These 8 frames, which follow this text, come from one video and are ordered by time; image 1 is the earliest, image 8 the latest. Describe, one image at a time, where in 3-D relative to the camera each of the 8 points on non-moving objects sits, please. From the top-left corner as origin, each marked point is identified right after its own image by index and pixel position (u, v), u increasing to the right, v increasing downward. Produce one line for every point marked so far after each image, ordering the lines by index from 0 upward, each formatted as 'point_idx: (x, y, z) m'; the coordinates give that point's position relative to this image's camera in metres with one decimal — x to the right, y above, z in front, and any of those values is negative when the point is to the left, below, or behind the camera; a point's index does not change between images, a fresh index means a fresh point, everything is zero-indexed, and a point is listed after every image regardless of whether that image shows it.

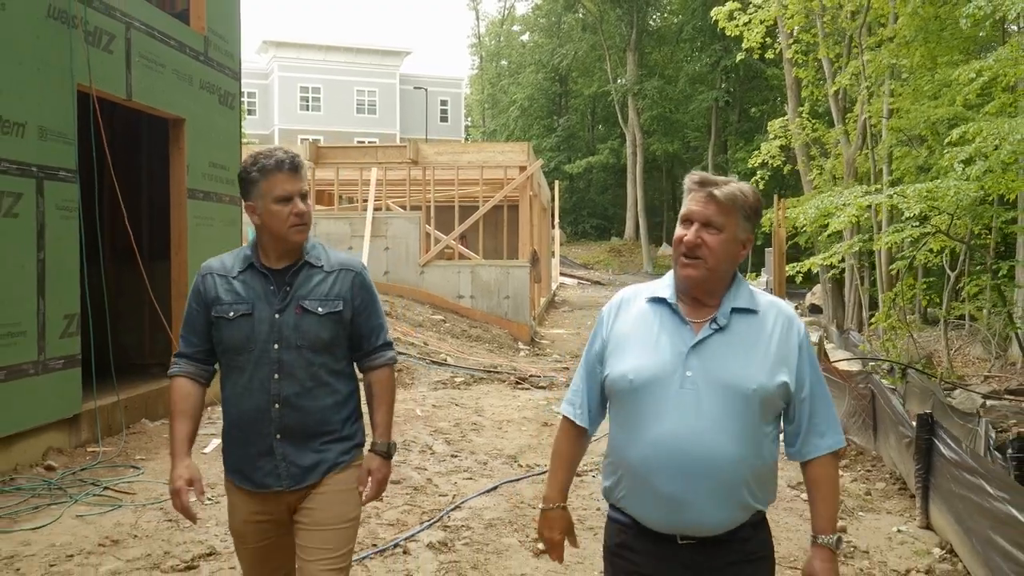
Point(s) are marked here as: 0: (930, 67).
0: (+5.9, +3.1, +11.4) m
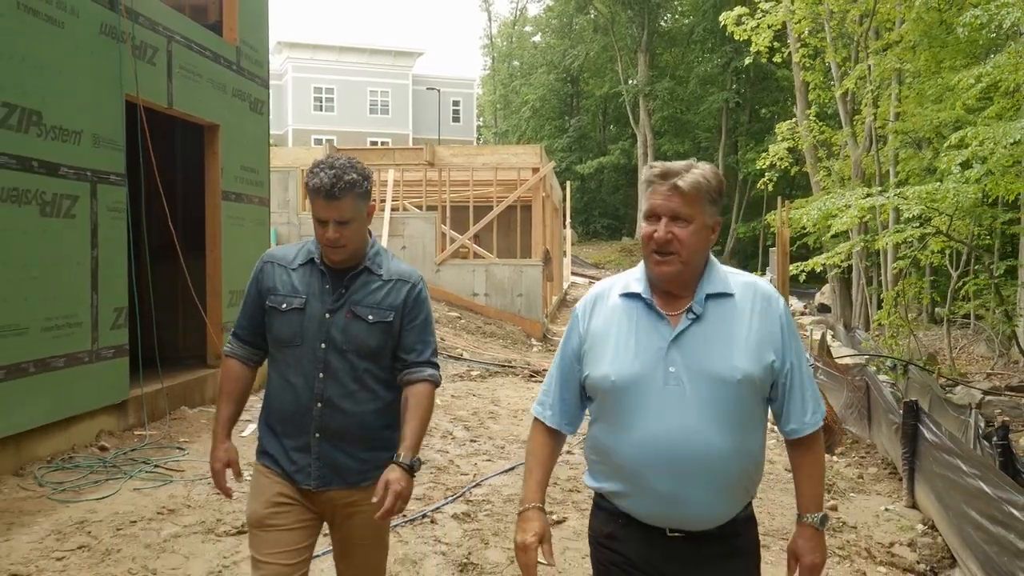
0: (+6.1, +3.1, +11.7) m
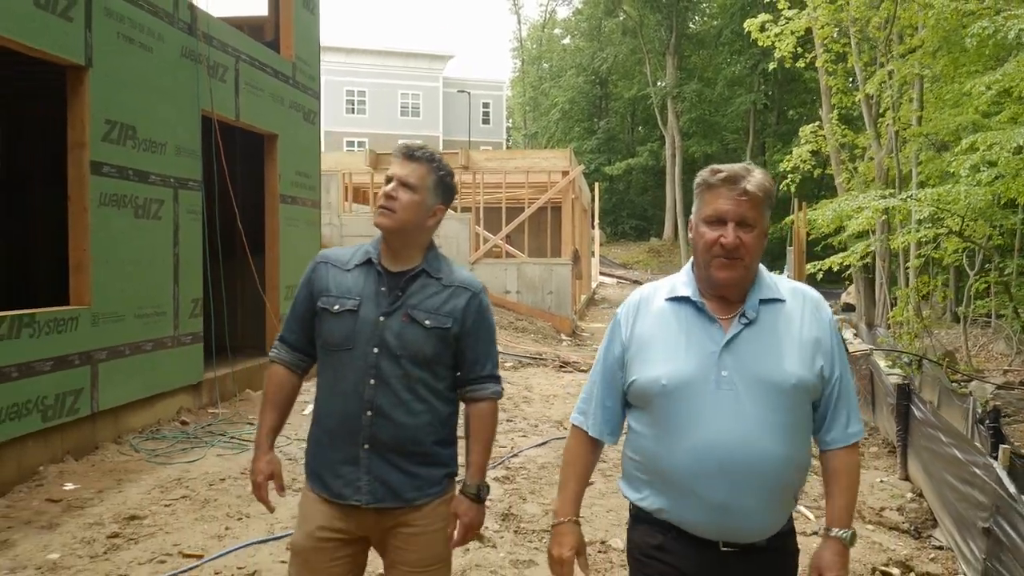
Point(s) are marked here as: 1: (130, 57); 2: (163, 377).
0: (+6.6, +3.2, +12.2) m
1: (-2.9, +1.7, +6.1) m
2: (-2.9, -0.7, +6.7) m
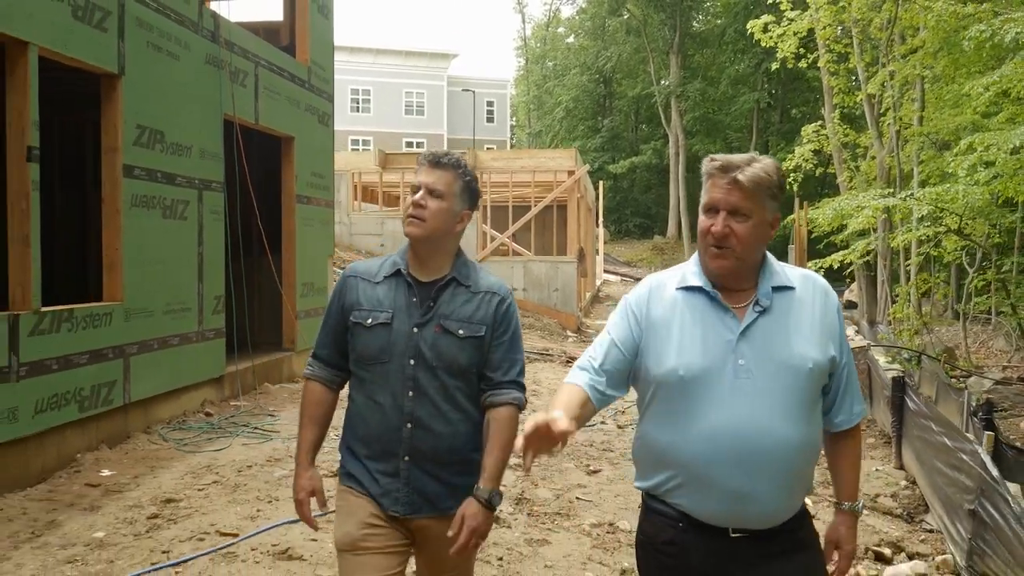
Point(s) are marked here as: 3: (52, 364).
0: (+6.7, +3.2, +12.5) m
1: (-2.8, +1.8, +6.4) m
2: (-2.8, -0.7, +7.0) m
3: (-3.0, -0.5, +5.3) m
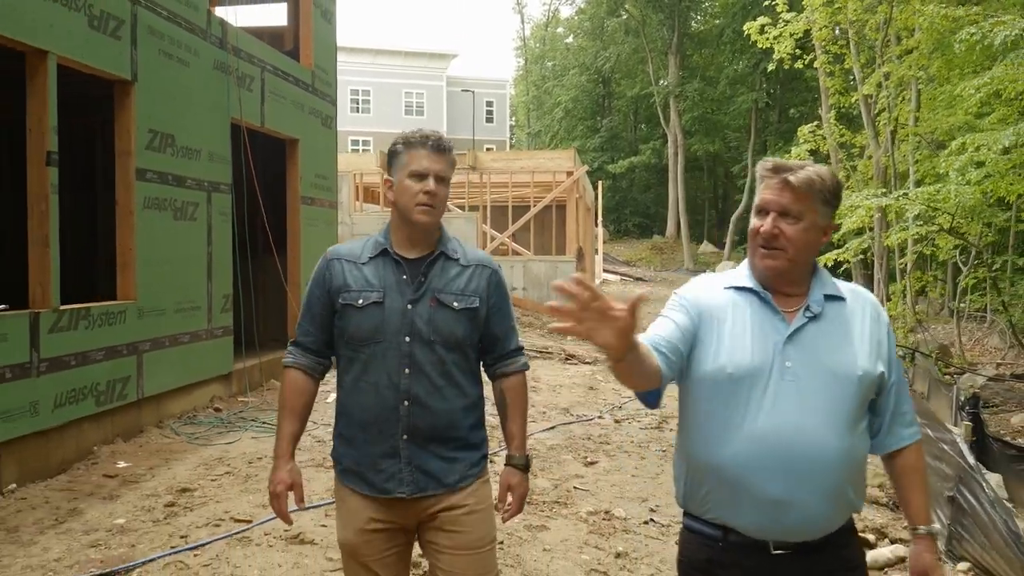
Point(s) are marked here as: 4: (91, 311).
0: (+6.7, +3.2, +12.7) m
1: (-2.8, +1.8, +6.6) m
2: (-2.8, -0.7, +7.2) m
3: (-3.0, -0.5, +5.5) m
4: (-2.9, -0.2, +5.7) m
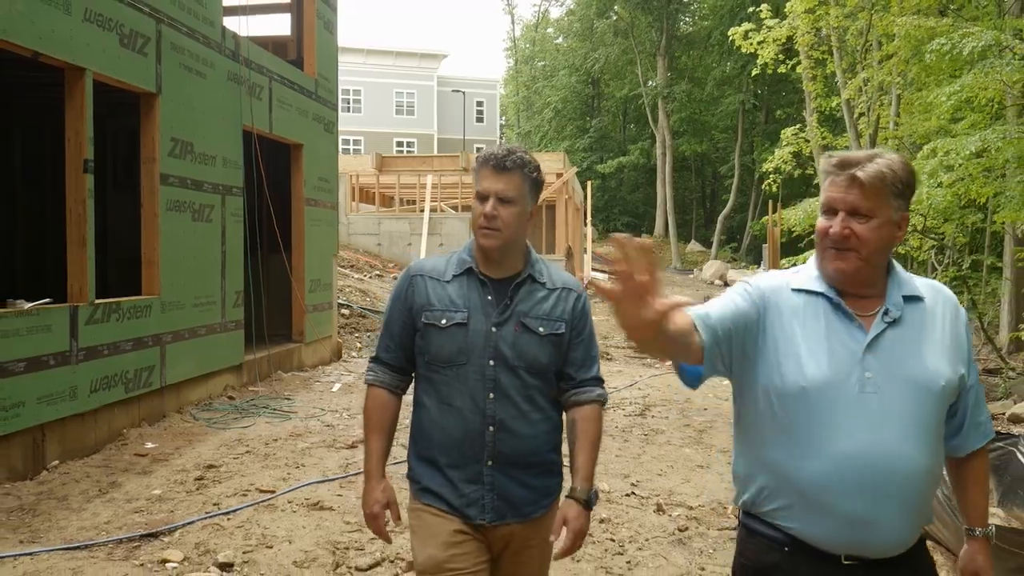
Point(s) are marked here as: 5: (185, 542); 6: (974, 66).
0: (+6.5, +3.3, +13.3) m
1: (-2.8, +1.8, +7.1) m
2: (-2.8, -0.7, +7.7) m
3: (-3.0, -0.4, +6.0) m
4: (-3.0, -0.1, +6.2) m
5: (-1.7, -1.3, +4.3) m
6: (+5.5, +2.6, +9.6) m
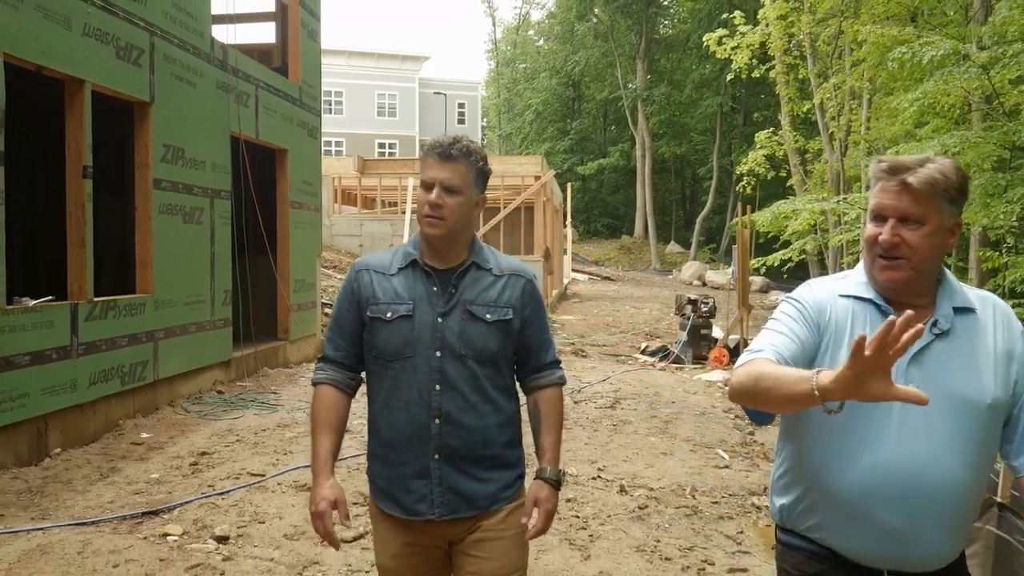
0: (+6.2, +3.3, +13.9) m
1: (-3.1, +1.8, +7.5) m
2: (-3.1, -0.7, +8.1) m
3: (-3.2, -0.4, +6.4) m
4: (-3.2, -0.1, +6.6) m
5: (-1.9, -1.3, +4.7) m
6: (+5.2, +2.6, +10.1) m
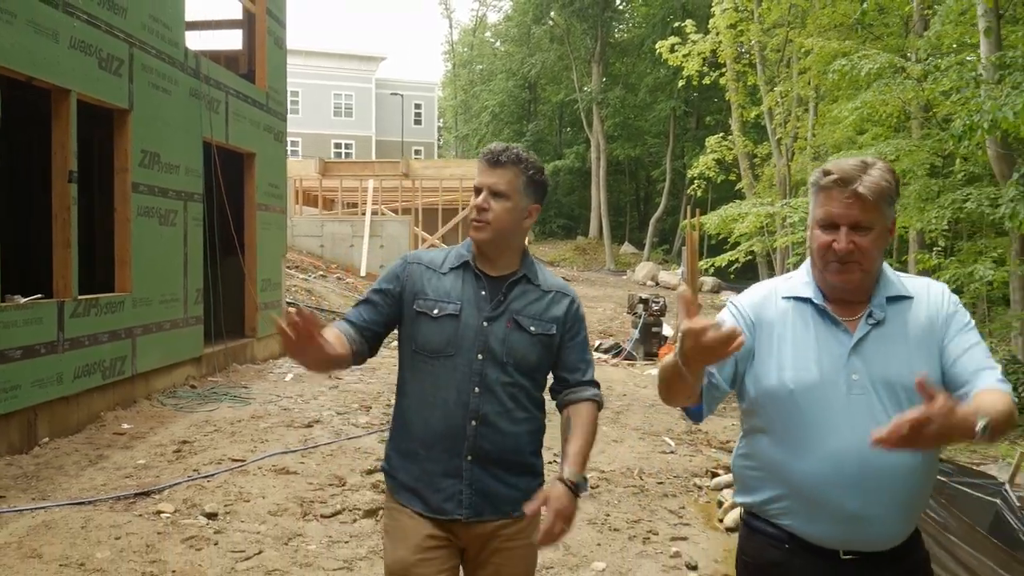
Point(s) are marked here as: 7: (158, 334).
0: (+5.4, +3.3, +14.7) m
1: (-3.4, +1.8, +7.9) m
2: (-3.5, -0.7, +8.4) m
3: (-3.5, -0.4, +6.7) m
4: (-3.5, -0.1, +6.9) m
5: (-2.1, -1.3, +5.1) m
6: (+4.7, +2.6, +10.9) m
7: (-3.5, -0.5, +8.0) m
